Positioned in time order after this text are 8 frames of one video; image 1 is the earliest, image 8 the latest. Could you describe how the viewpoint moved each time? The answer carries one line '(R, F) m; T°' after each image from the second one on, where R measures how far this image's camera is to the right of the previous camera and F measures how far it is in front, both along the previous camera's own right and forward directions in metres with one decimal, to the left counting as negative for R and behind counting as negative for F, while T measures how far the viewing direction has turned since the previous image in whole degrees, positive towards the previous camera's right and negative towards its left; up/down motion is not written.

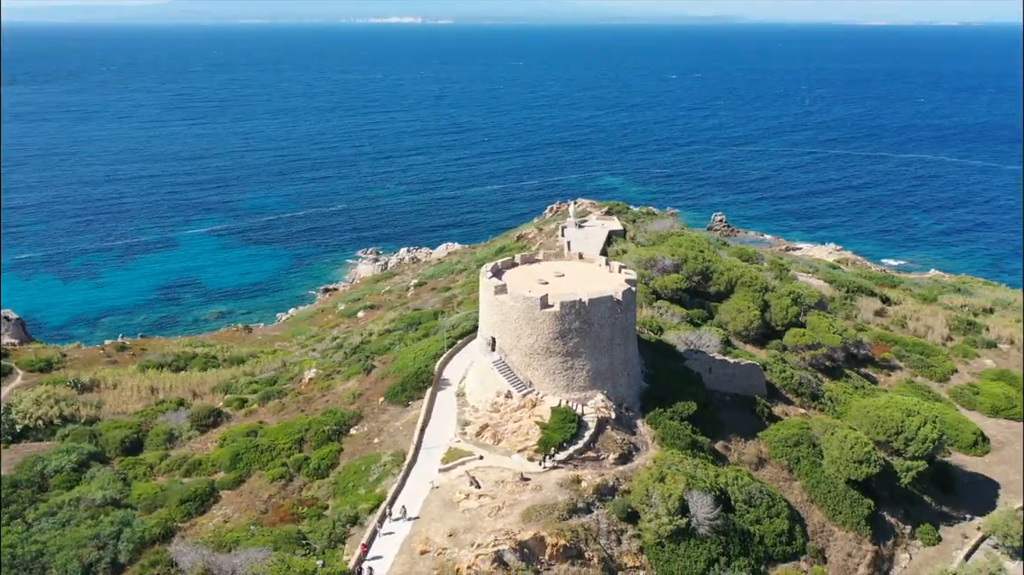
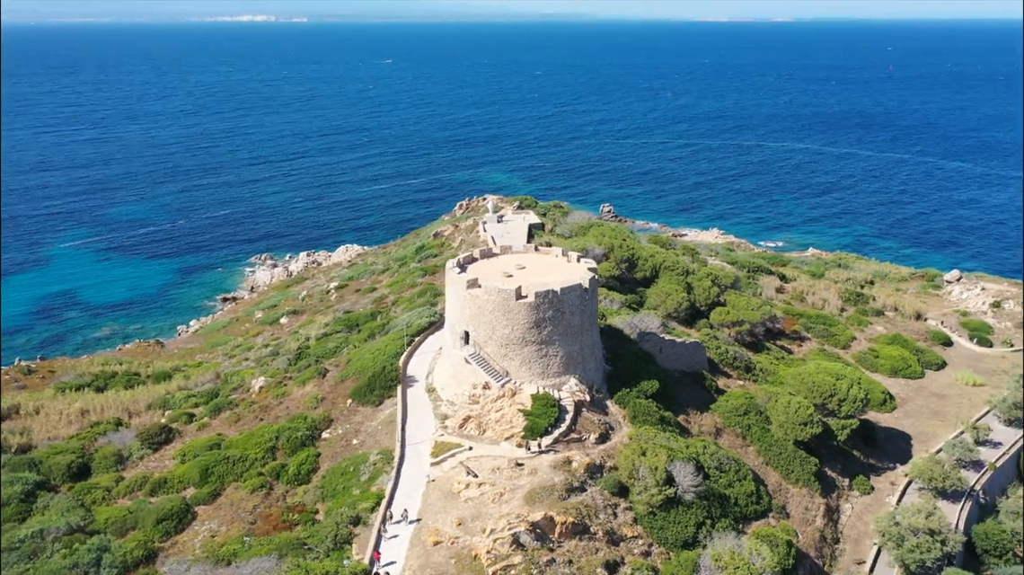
(-3.0, -0.4) m; +9°
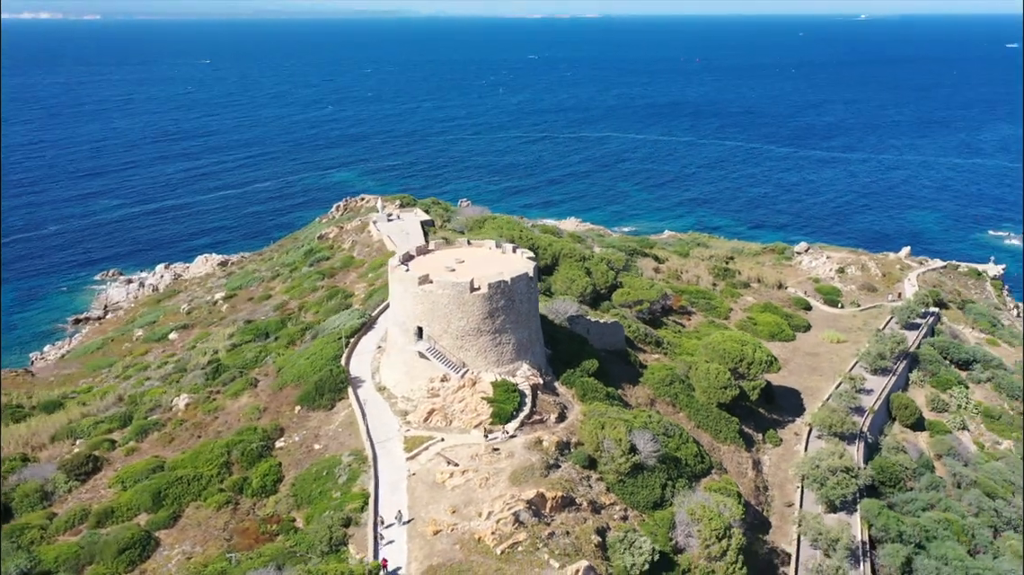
(-3.6, -0.5) m; +12°
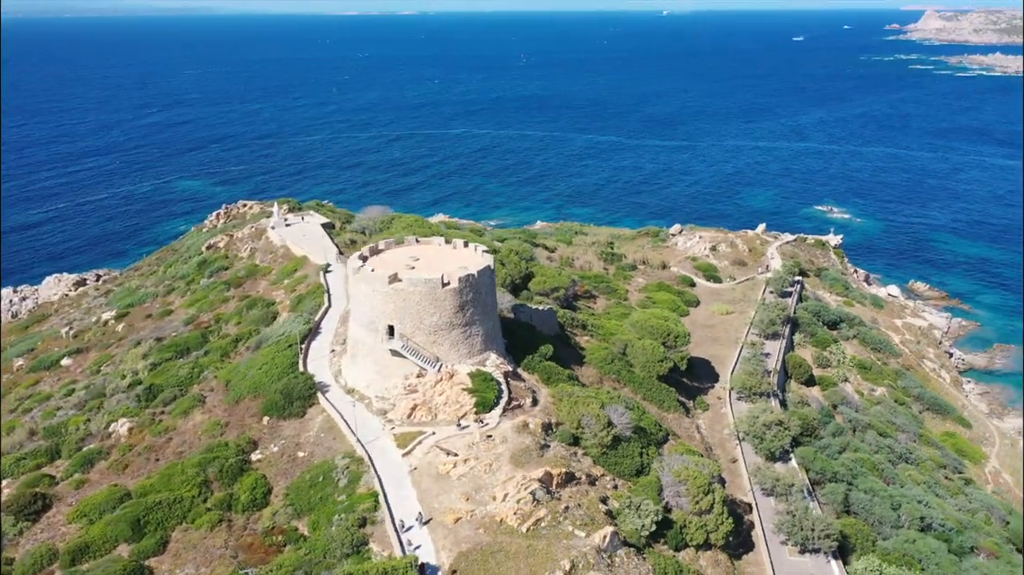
(-4.3, -0.5) m; +12°
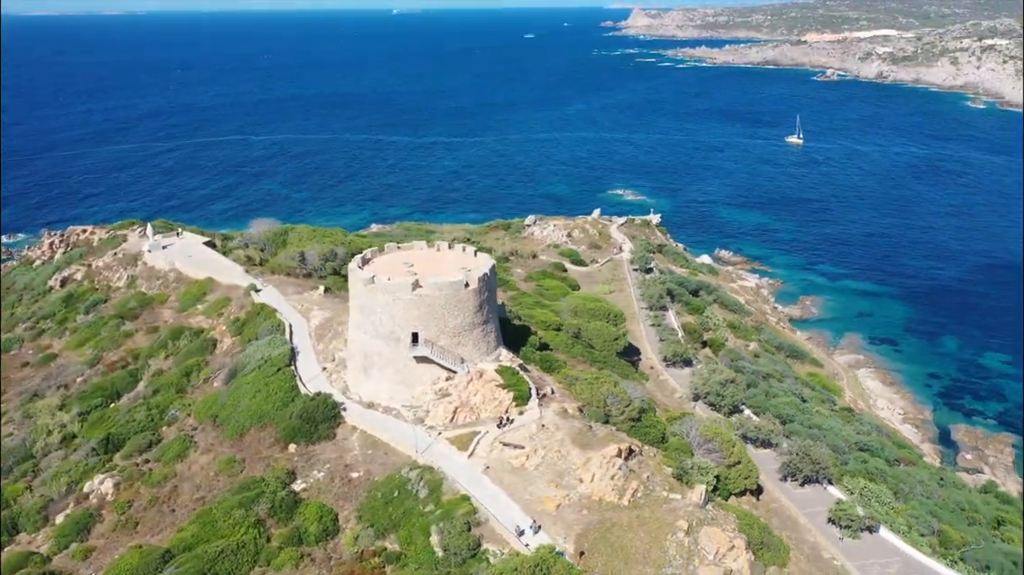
(-8.3, +0.5) m; +17°
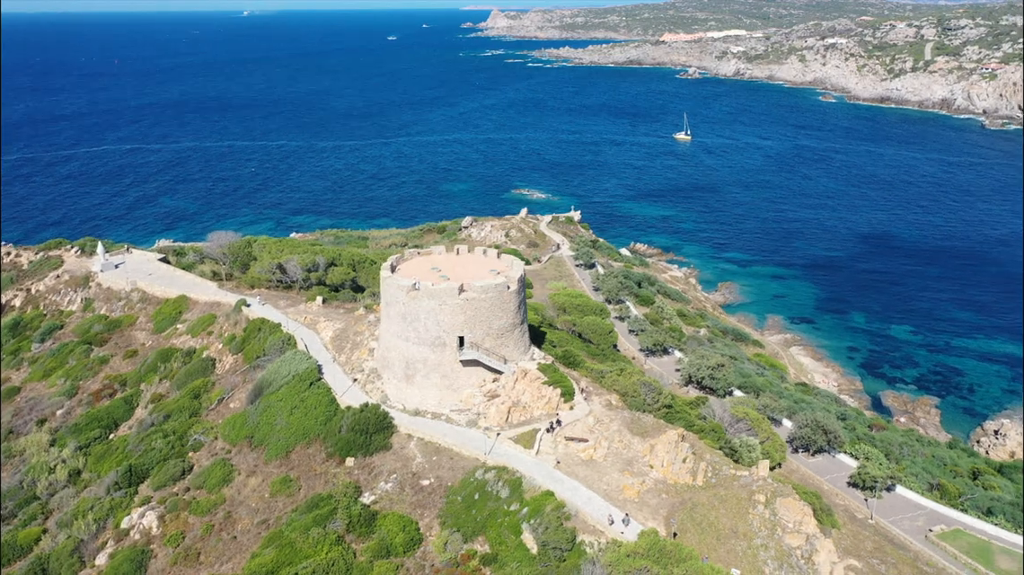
(-5.5, -0.1) m; +9°
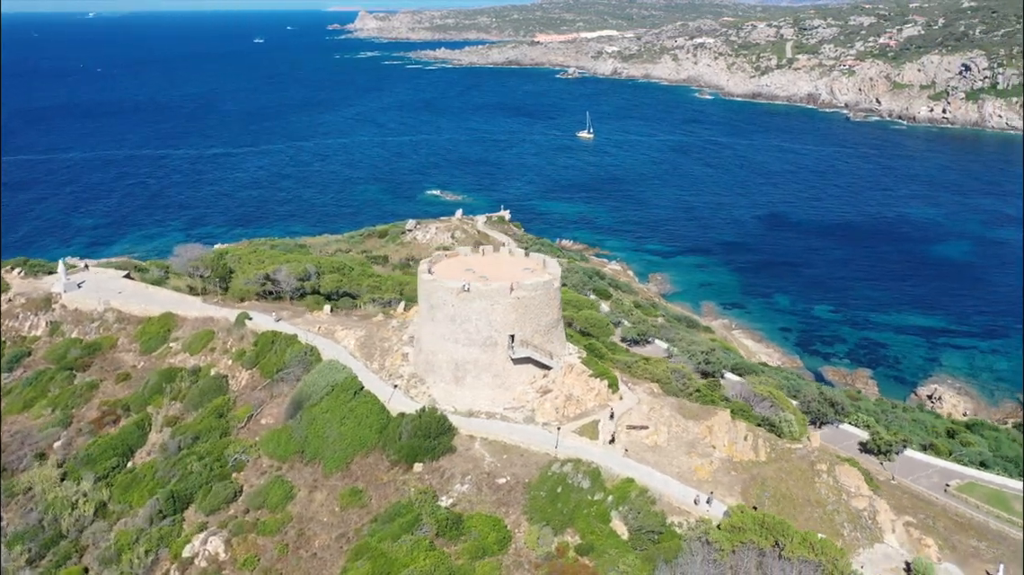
(-5.4, 0.0) m; +9°
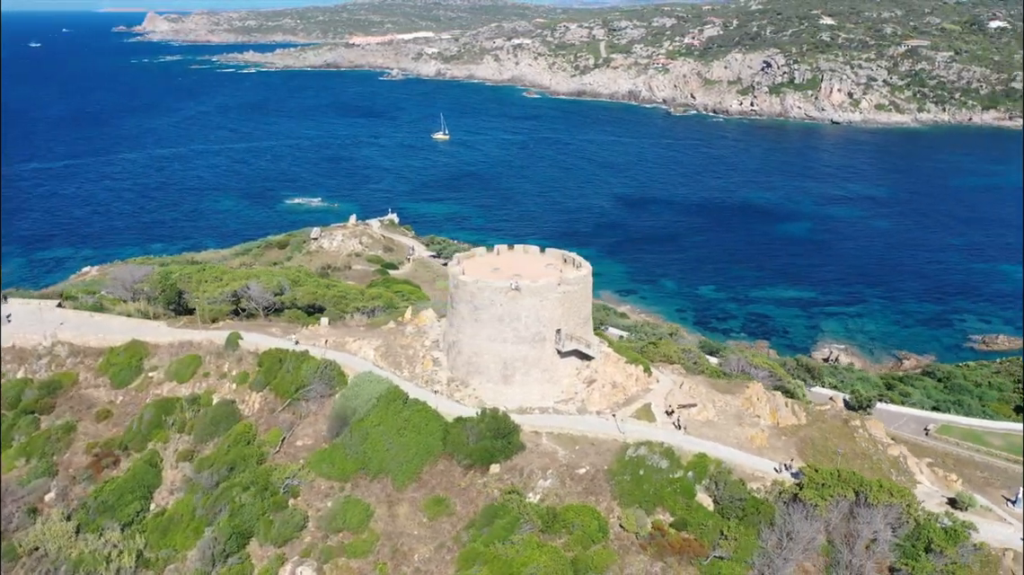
(-7.2, +0.5) m; +13°
